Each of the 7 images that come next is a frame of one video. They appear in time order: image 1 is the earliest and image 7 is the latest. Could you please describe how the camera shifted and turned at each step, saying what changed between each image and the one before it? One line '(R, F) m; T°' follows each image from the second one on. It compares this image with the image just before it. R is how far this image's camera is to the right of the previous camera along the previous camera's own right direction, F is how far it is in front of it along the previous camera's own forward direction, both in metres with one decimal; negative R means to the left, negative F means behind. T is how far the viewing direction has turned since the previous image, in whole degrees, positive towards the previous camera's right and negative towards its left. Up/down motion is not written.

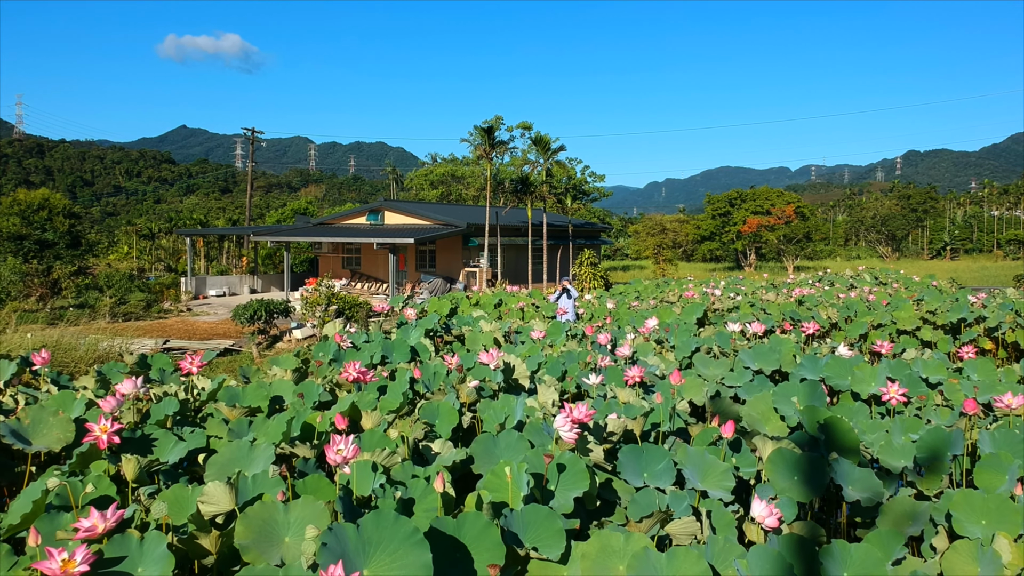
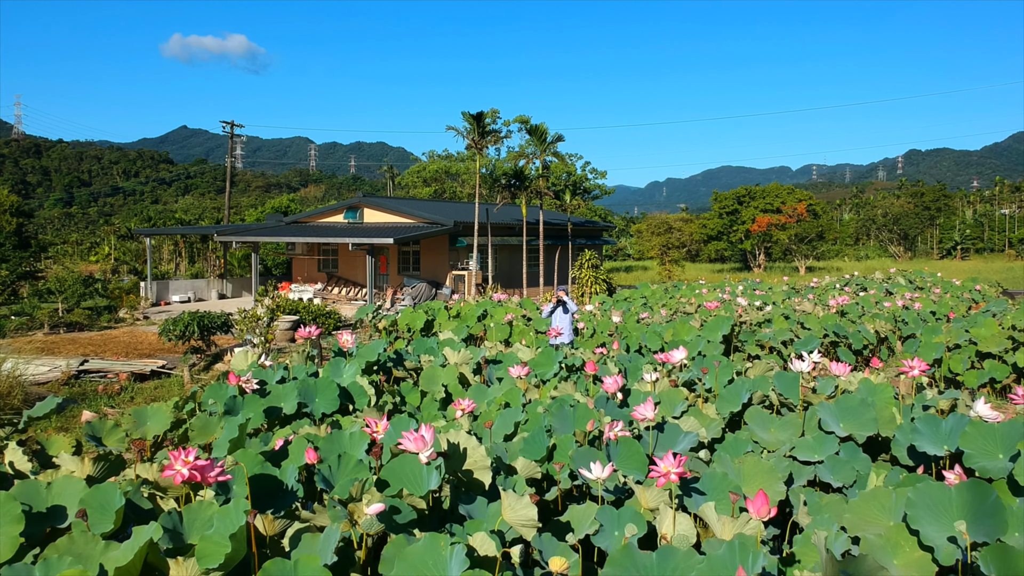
(+0.1, +1.7) m; 0°
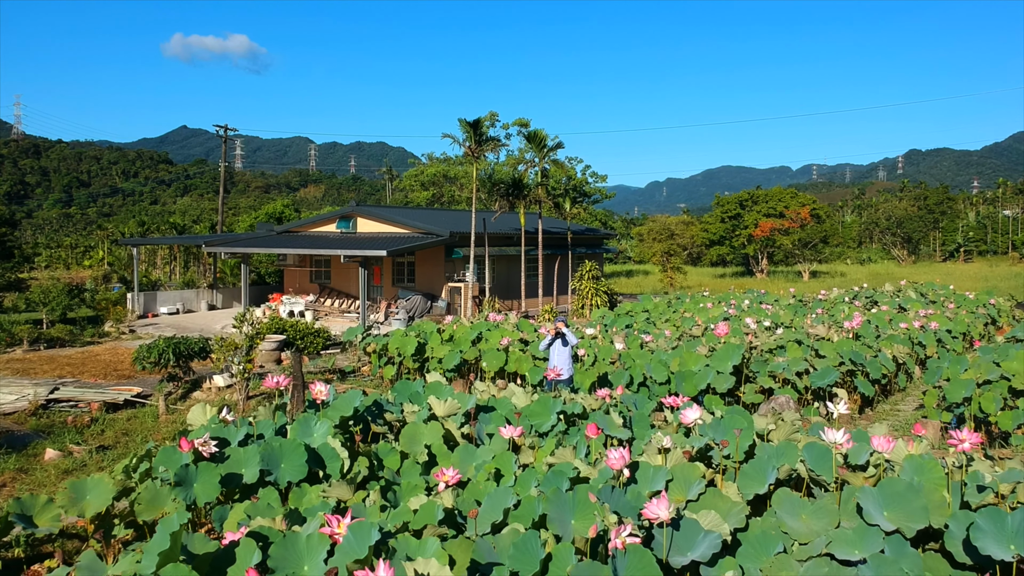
(0.0, +0.5) m; 0°
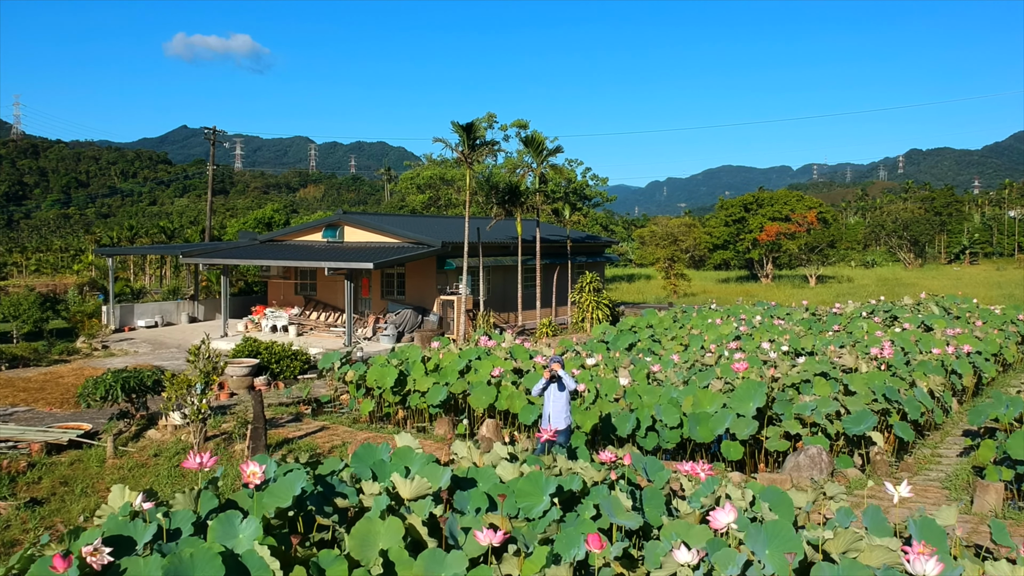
(+0.1, +0.9) m; 0°
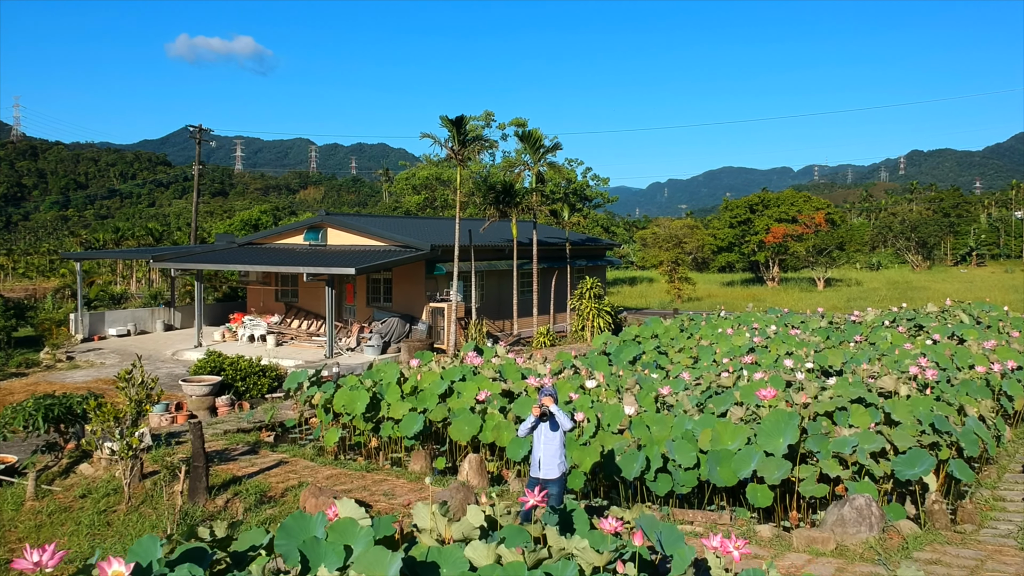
(+0.1, +1.0) m; 0°
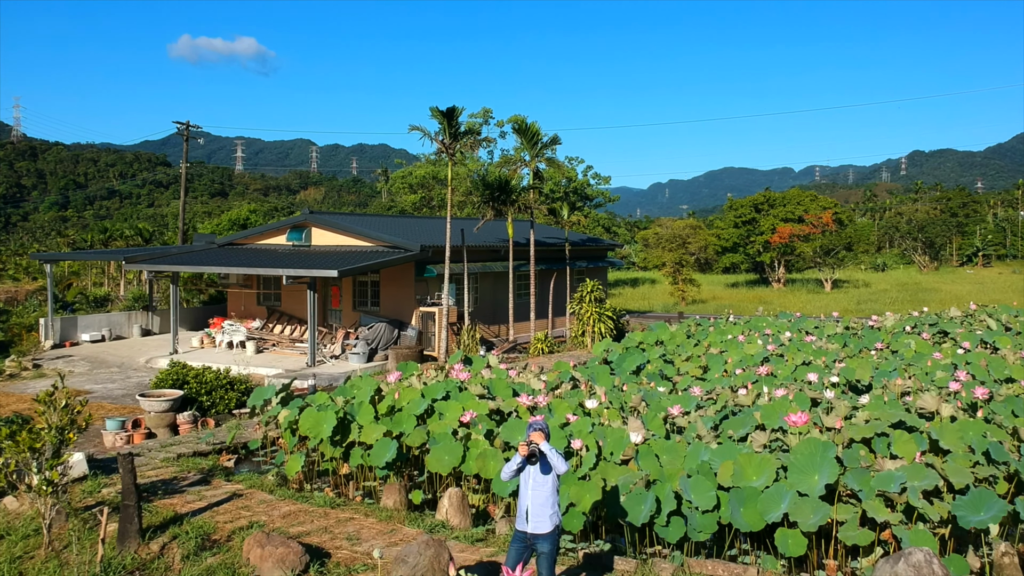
(+0.1, +0.8) m; 0°
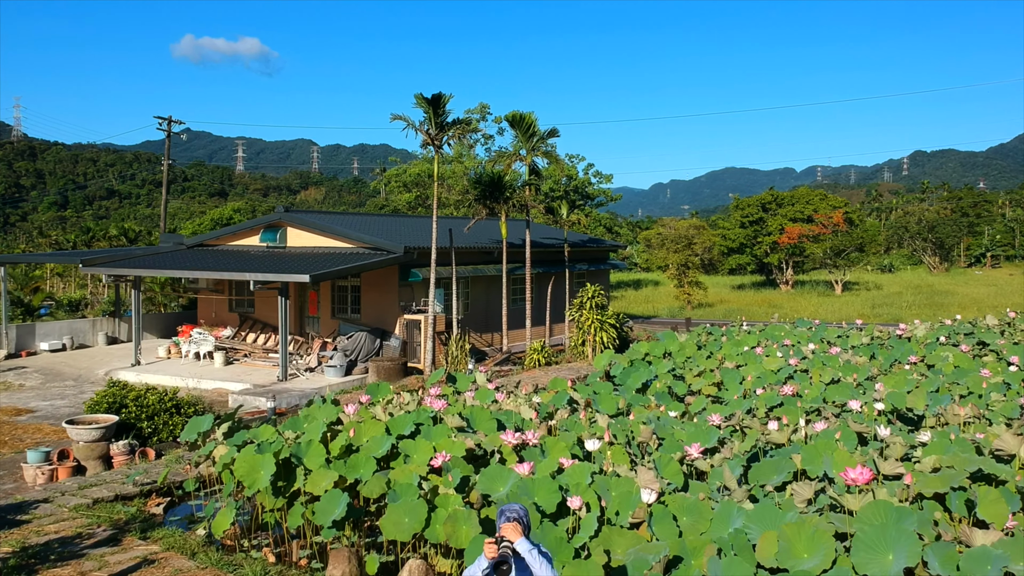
(+0.1, +1.1) m; 0°
